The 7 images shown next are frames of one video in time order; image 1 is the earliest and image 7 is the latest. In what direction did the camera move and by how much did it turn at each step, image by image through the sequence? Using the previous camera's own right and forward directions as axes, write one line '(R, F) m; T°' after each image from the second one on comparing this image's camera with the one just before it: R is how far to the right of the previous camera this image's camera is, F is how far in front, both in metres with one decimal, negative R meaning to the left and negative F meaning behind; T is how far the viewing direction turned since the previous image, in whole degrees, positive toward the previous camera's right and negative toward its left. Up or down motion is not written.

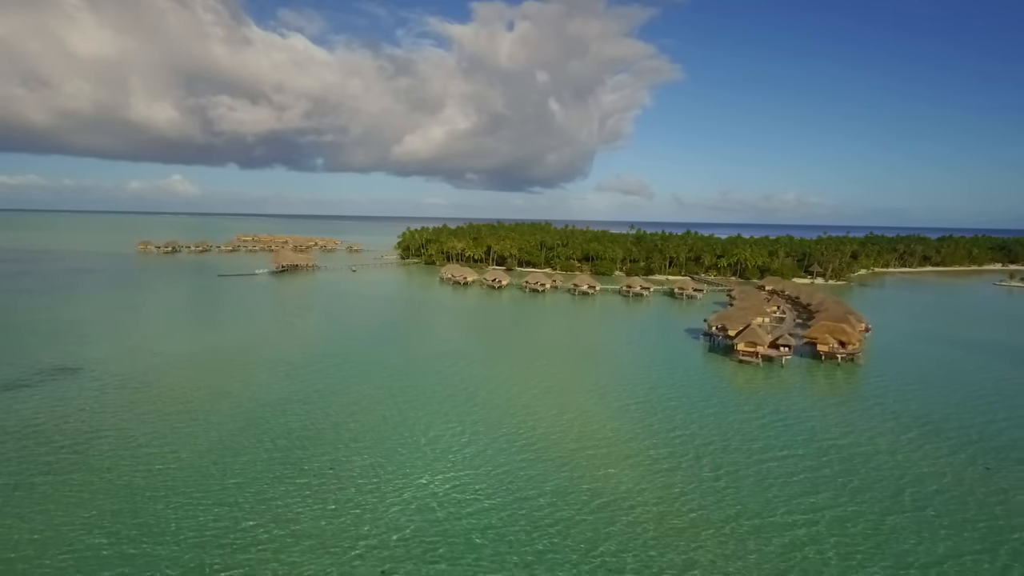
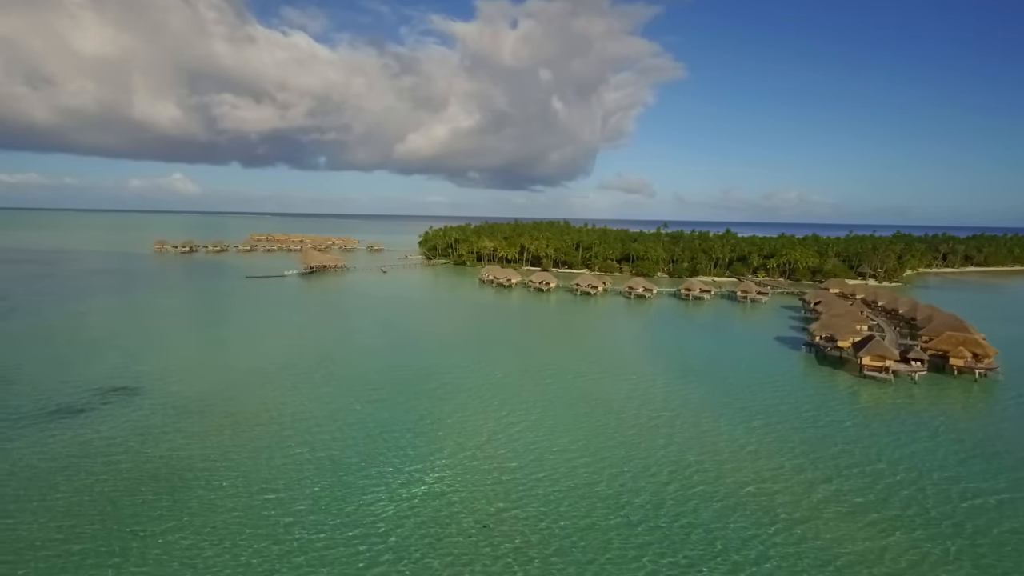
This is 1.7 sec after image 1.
(-4.3, +2.9) m; 0°
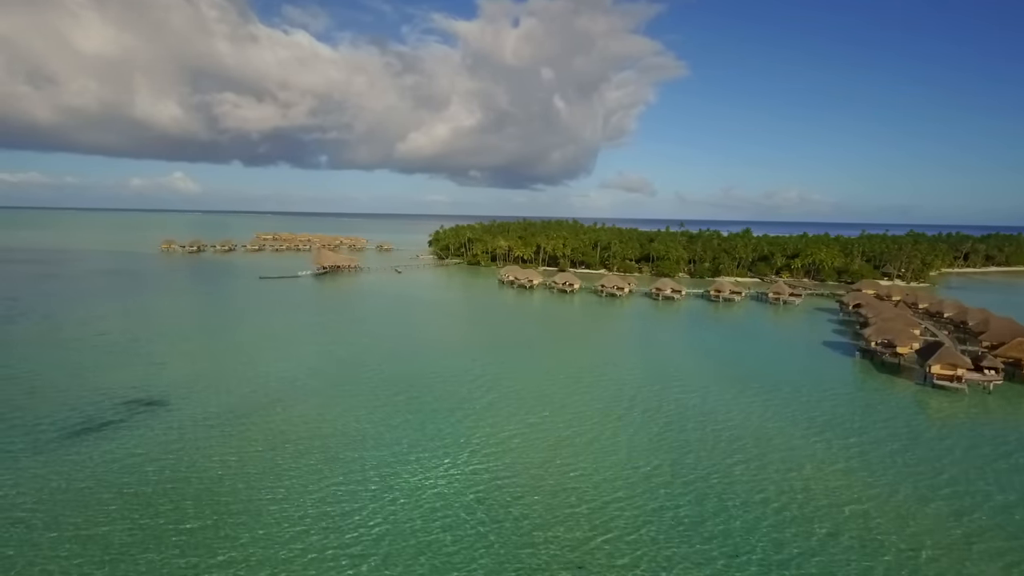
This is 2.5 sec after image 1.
(-1.9, +1.5) m; 0°
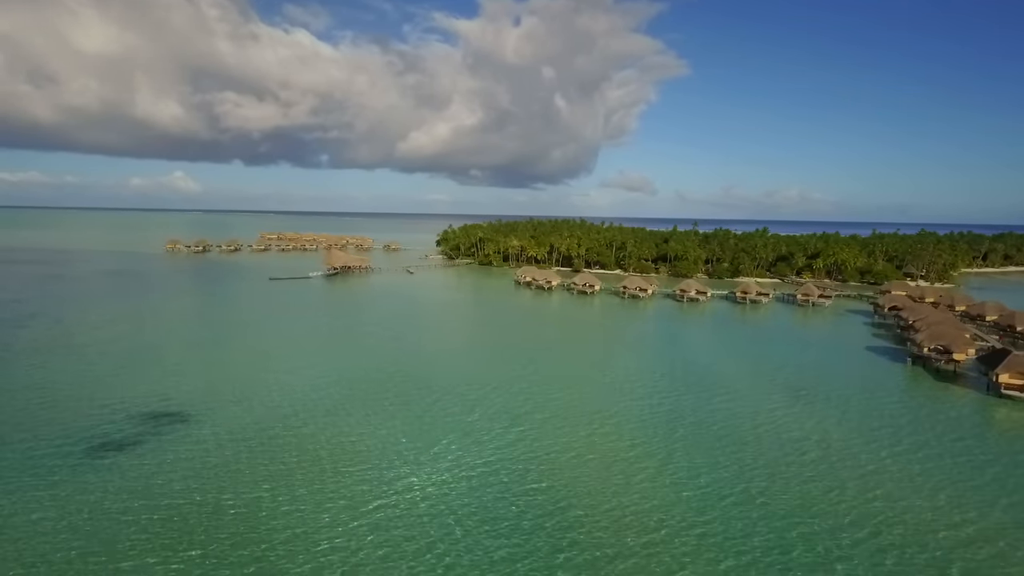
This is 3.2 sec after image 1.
(-1.6, +1.5) m; 0°
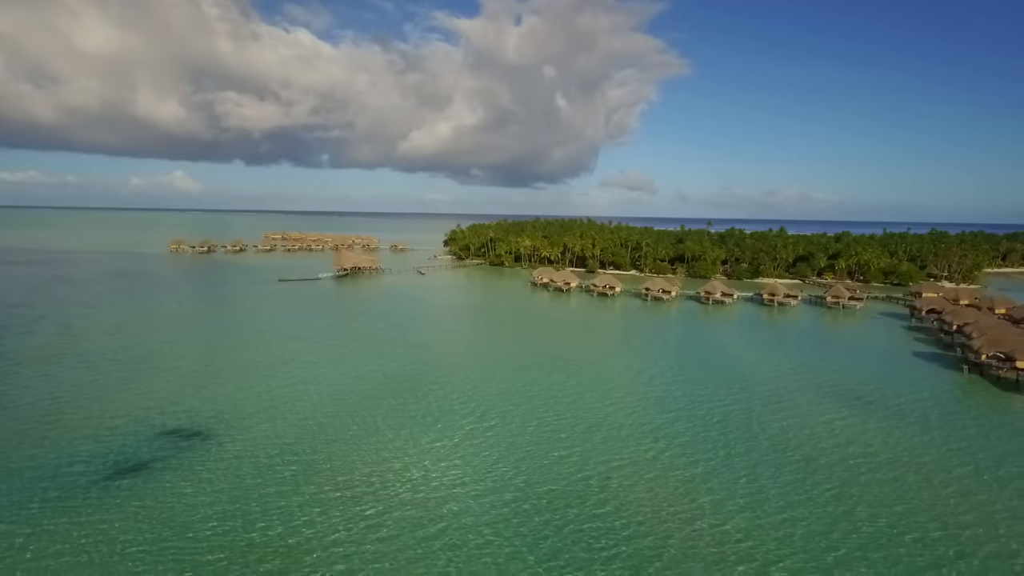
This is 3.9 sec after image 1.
(-1.5, +1.5) m; 0°
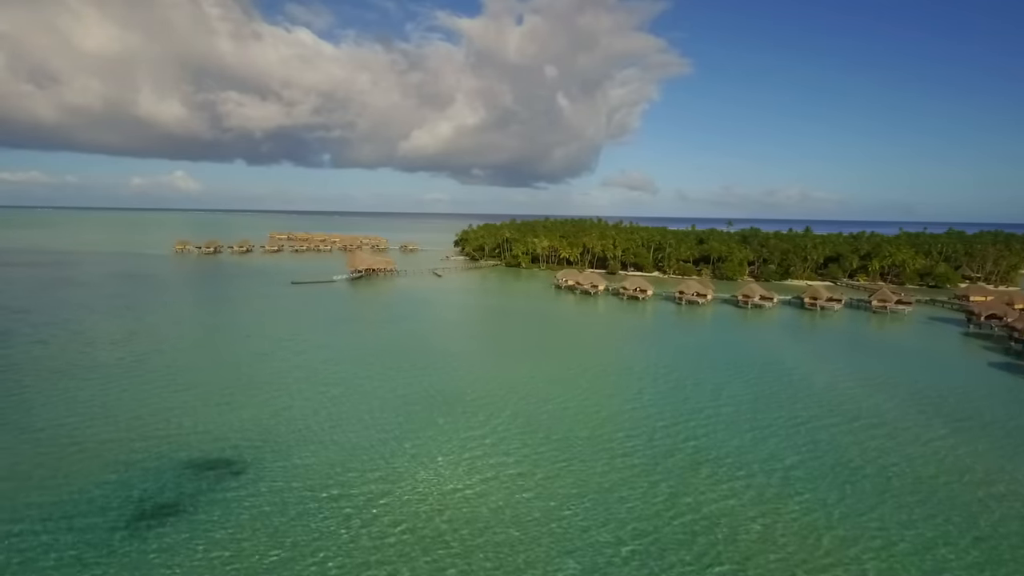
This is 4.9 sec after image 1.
(-2.0, +2.3) m; 0°
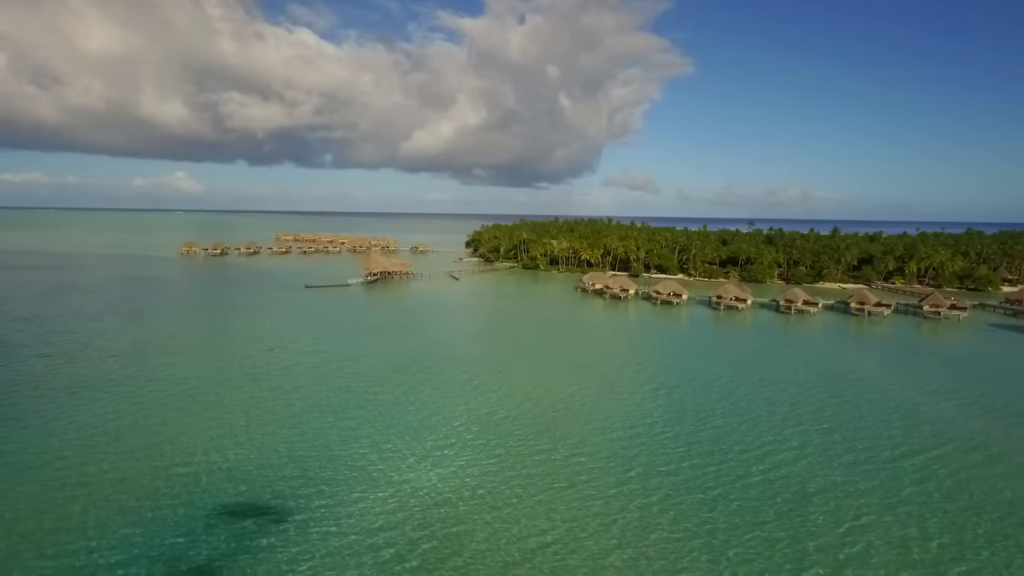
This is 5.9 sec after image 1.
(-2.0, +2.4) m; 0°
